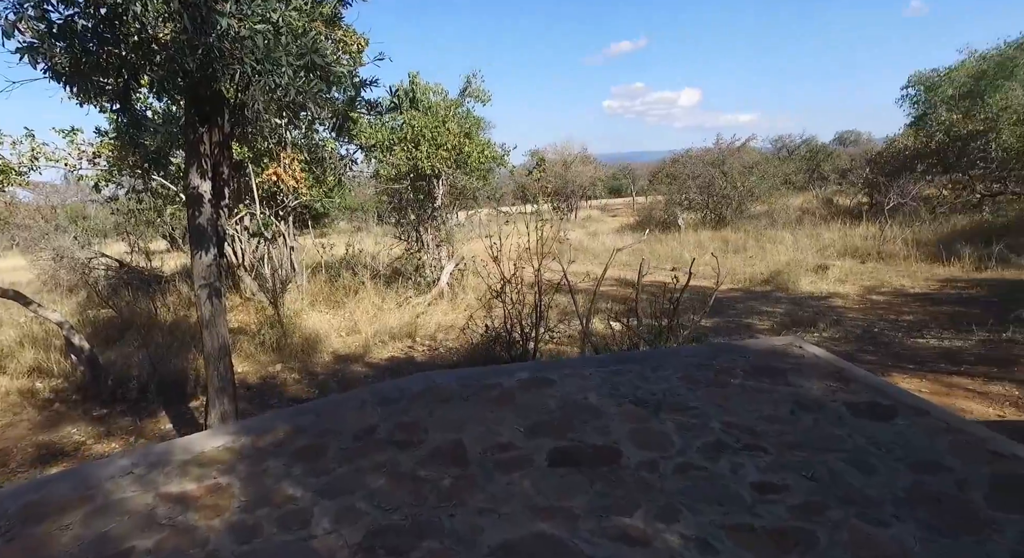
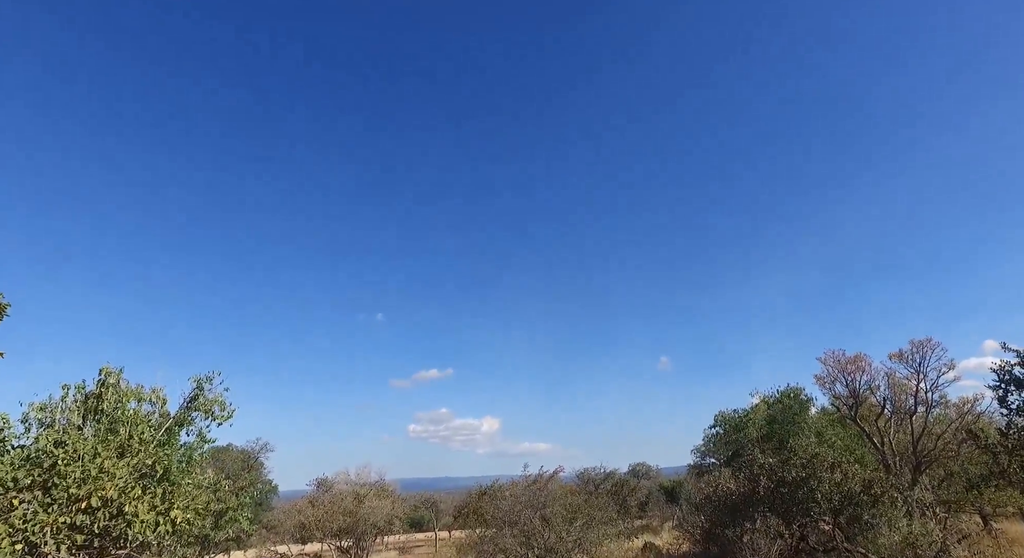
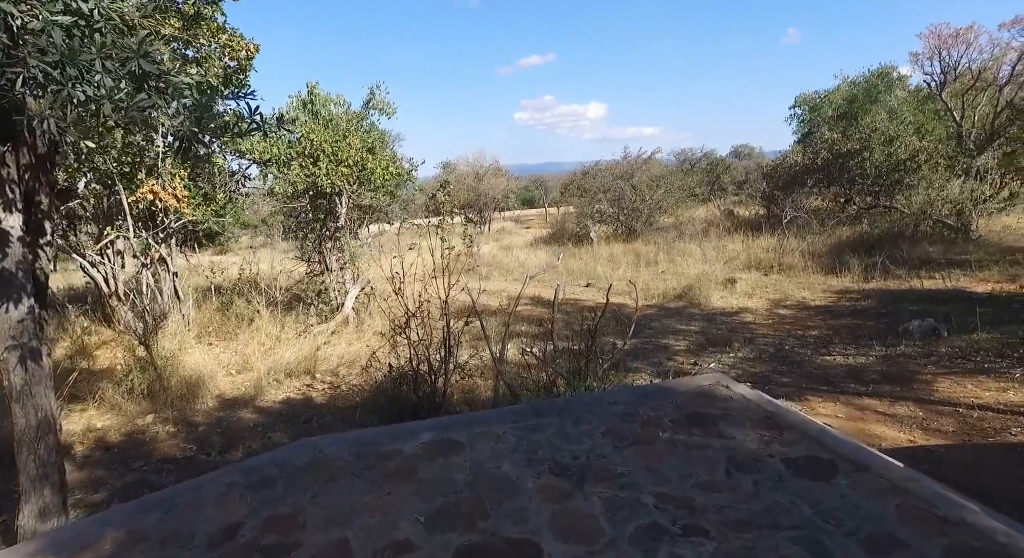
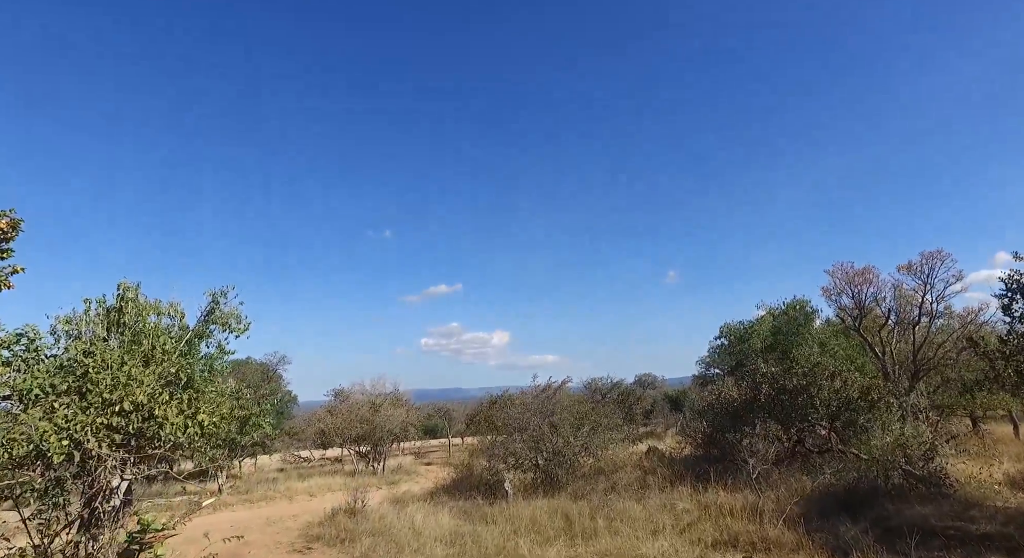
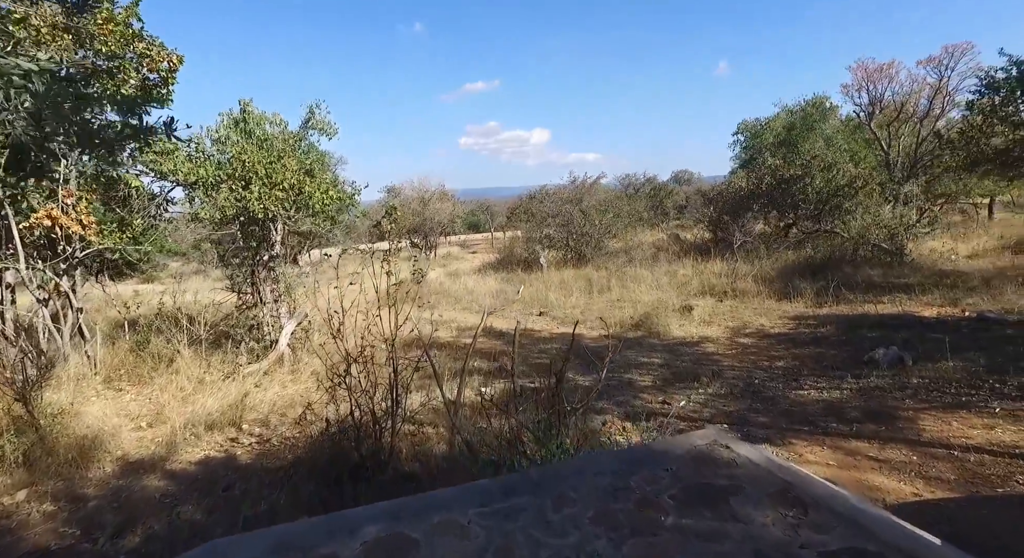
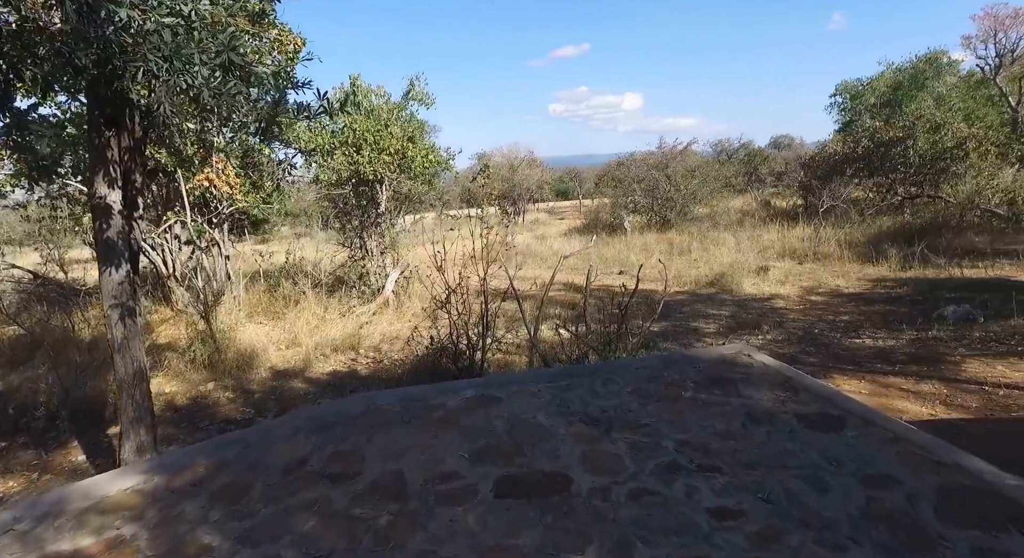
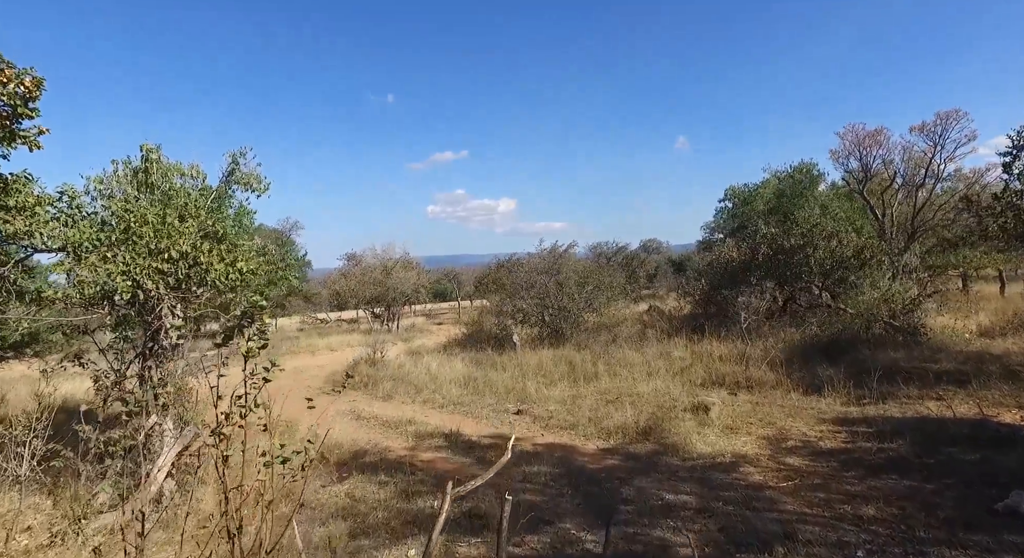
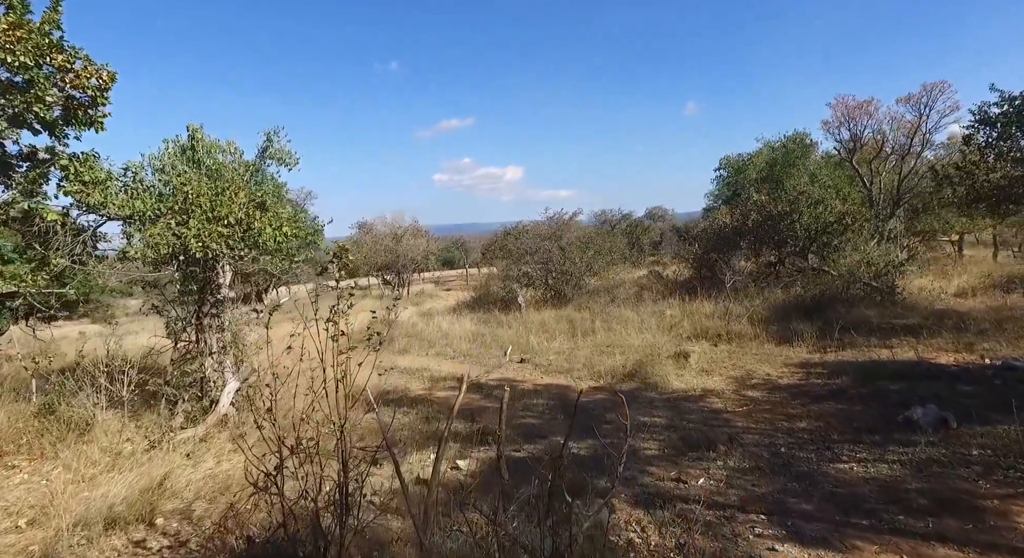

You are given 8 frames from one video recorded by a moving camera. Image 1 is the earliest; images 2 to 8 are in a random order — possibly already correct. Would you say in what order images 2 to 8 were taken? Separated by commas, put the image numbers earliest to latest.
6, 3, 5, 8, 7, 4, 2
